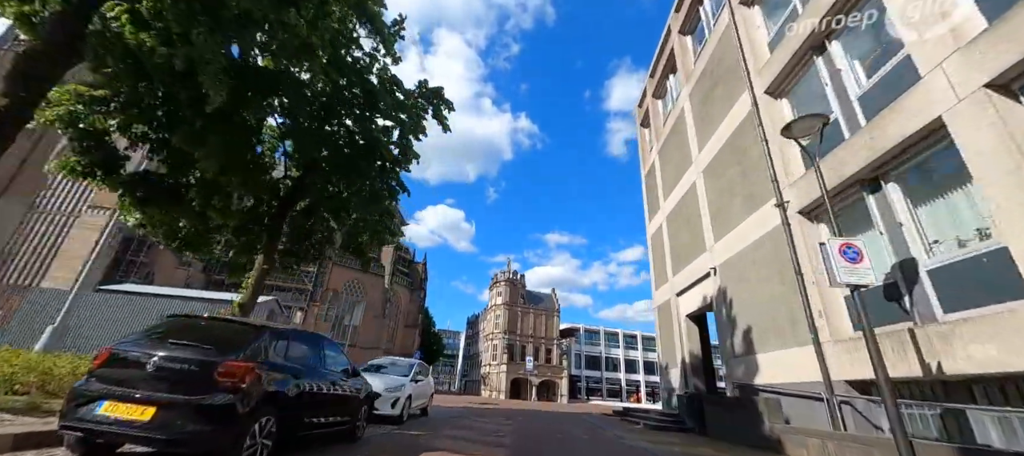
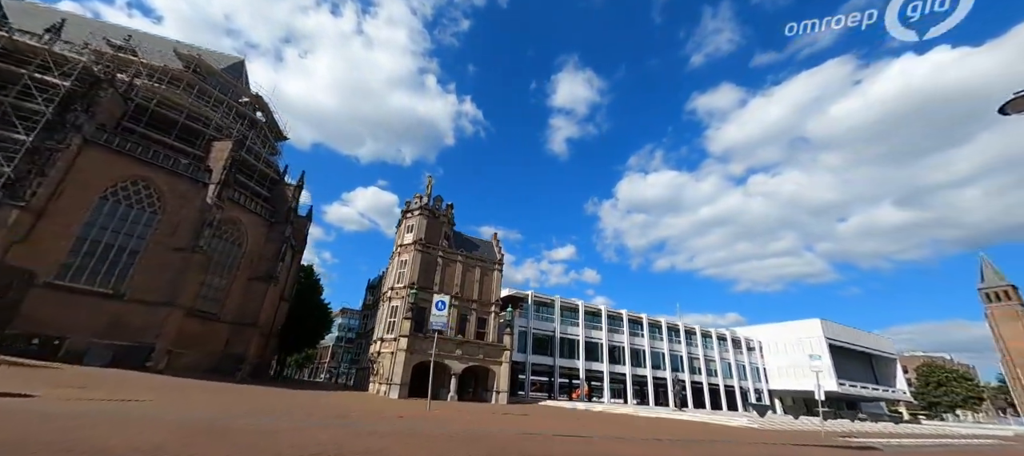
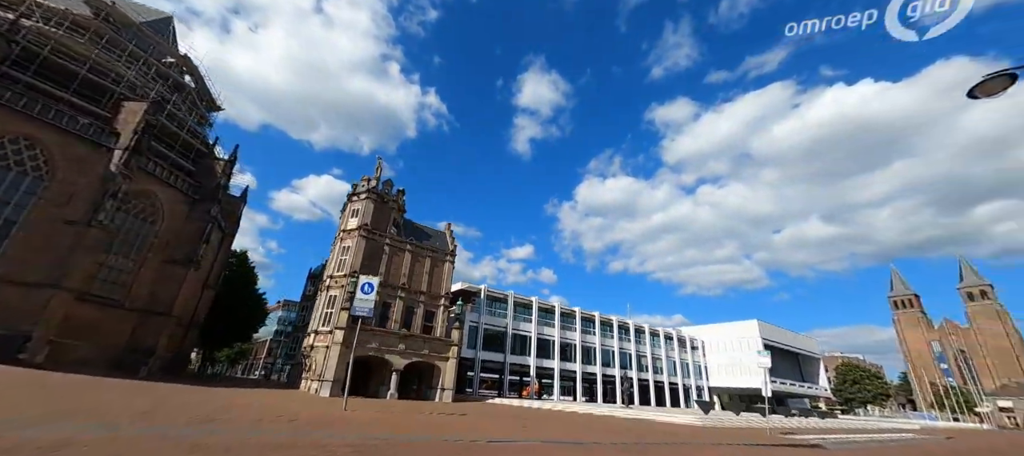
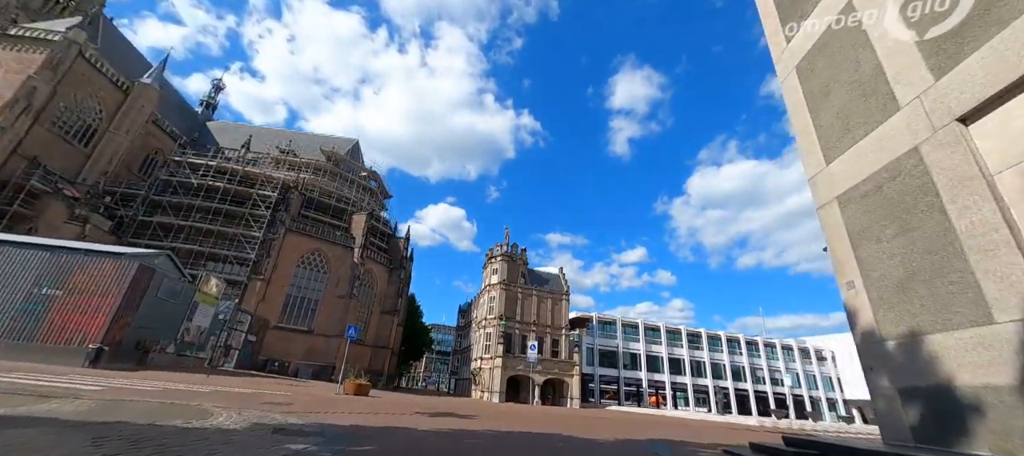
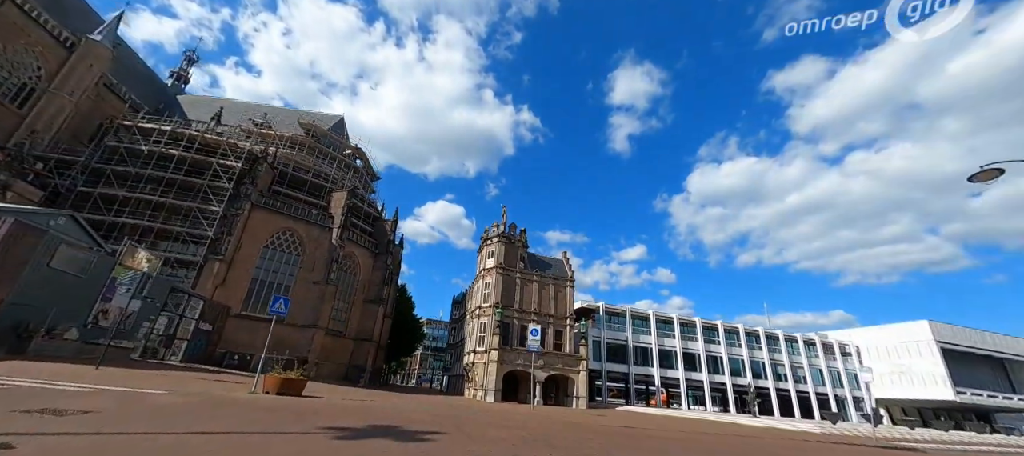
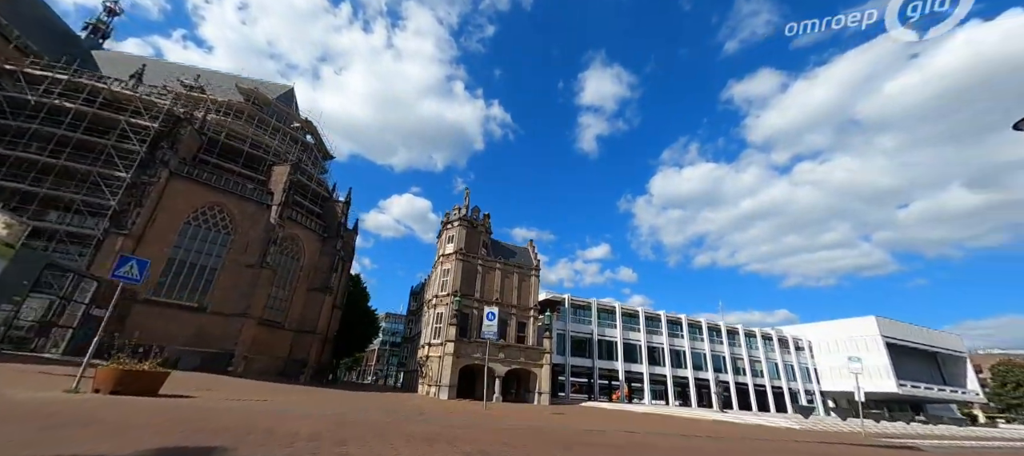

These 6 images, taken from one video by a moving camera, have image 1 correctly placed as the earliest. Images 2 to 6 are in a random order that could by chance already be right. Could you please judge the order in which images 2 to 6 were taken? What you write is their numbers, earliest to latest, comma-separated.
4, 5, 6, 2, 3
